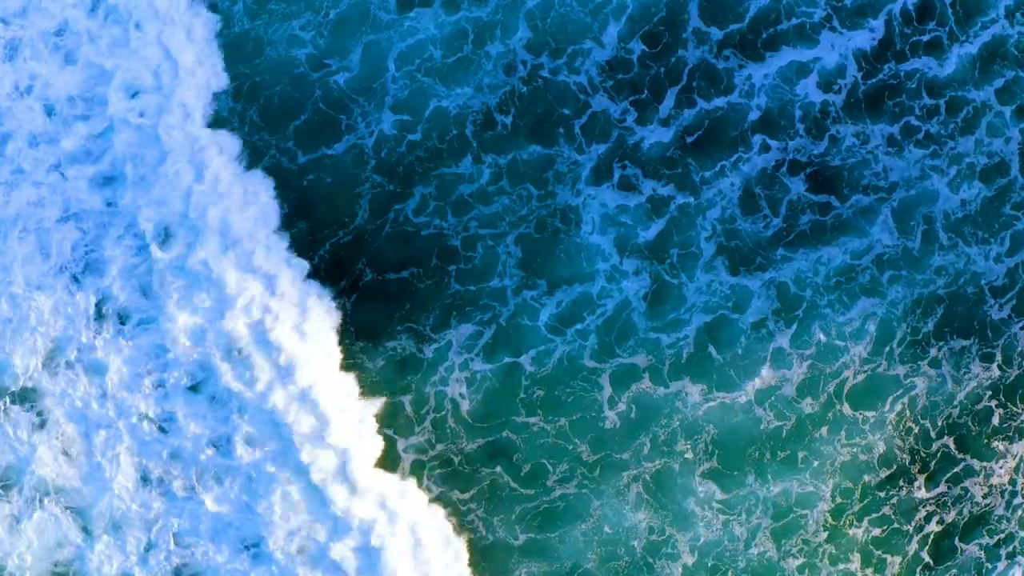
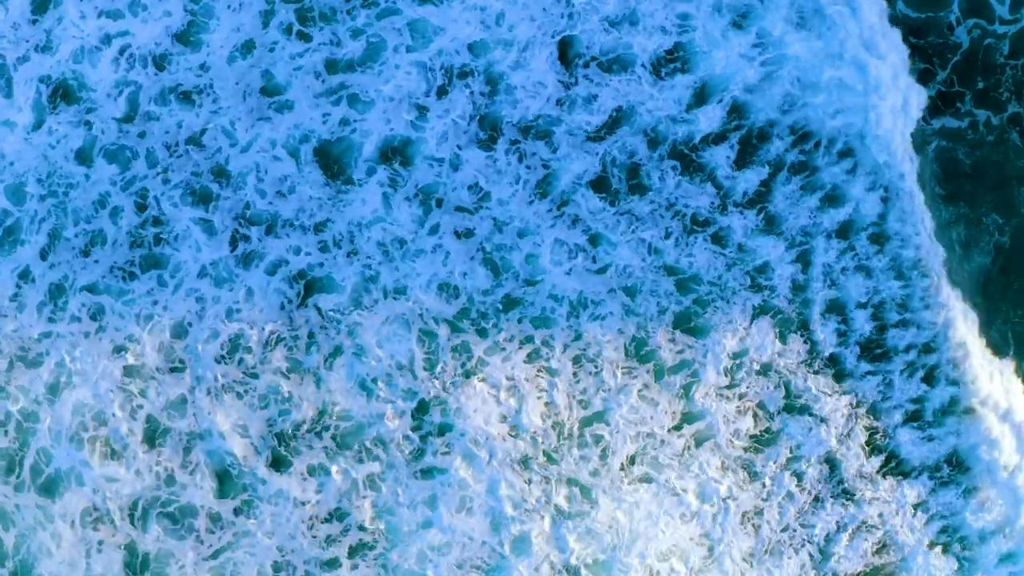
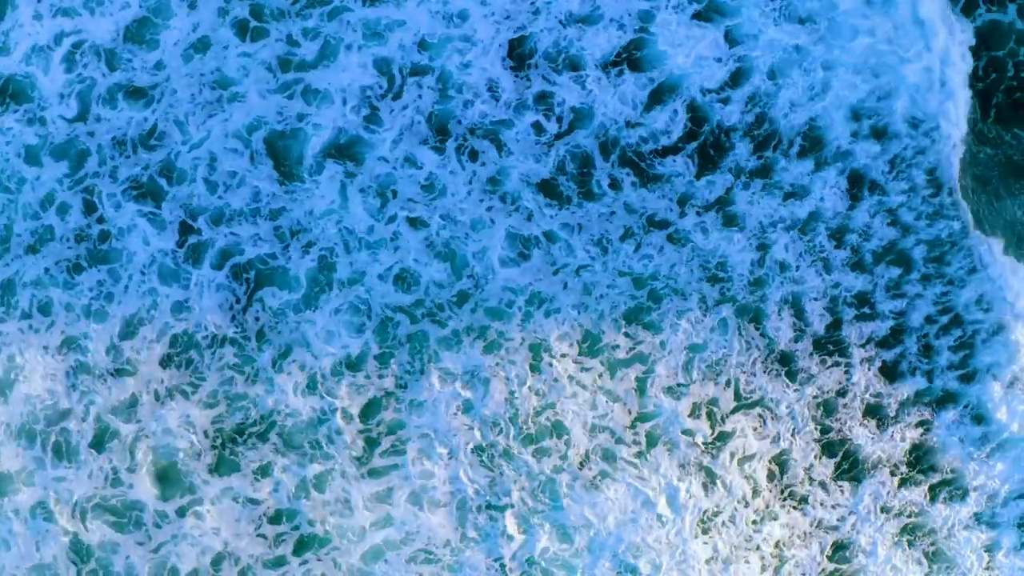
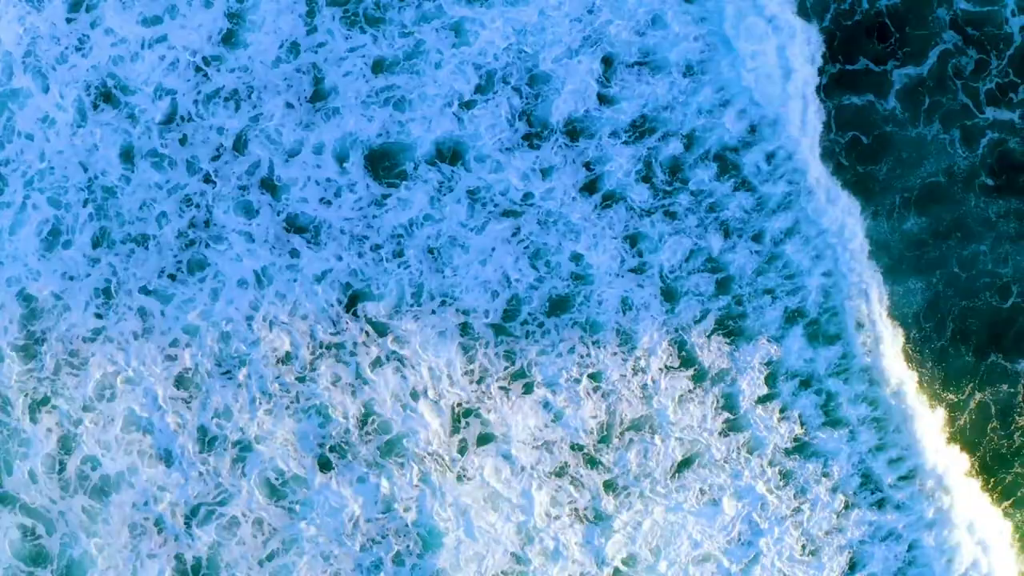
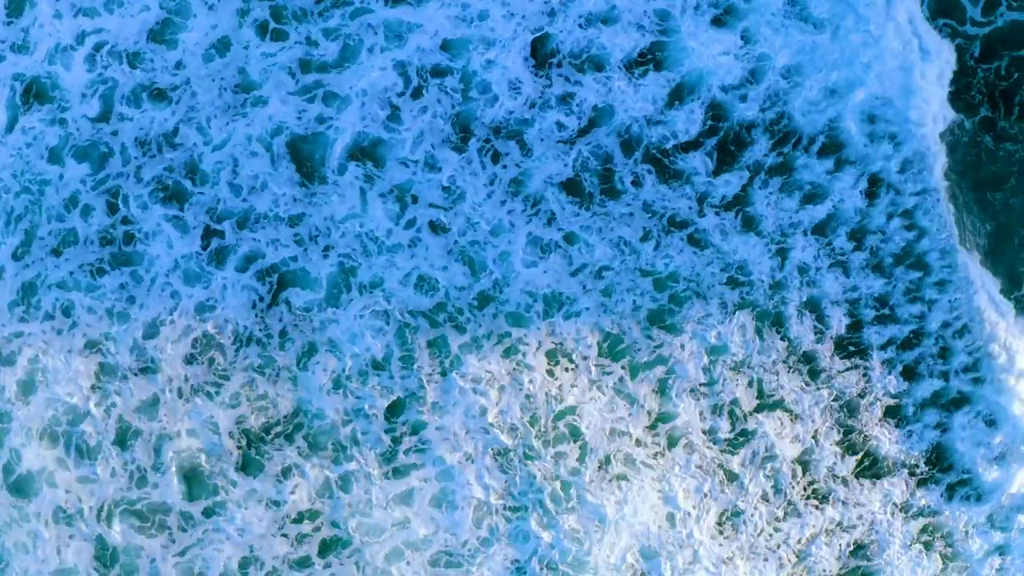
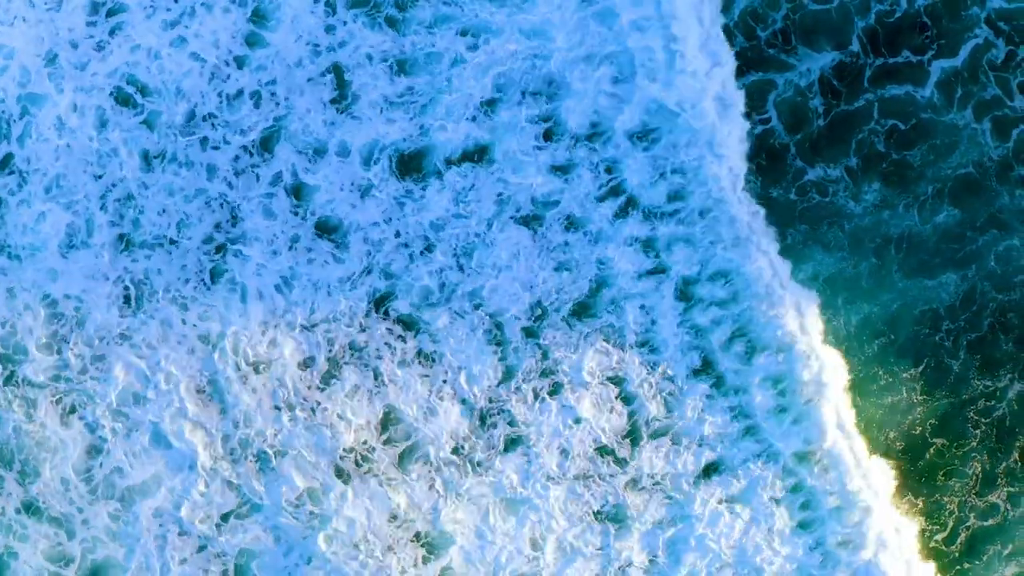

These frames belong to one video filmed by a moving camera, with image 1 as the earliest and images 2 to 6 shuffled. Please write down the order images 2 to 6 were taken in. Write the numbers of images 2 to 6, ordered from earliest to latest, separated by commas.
6, 4, 2, 5, 3
